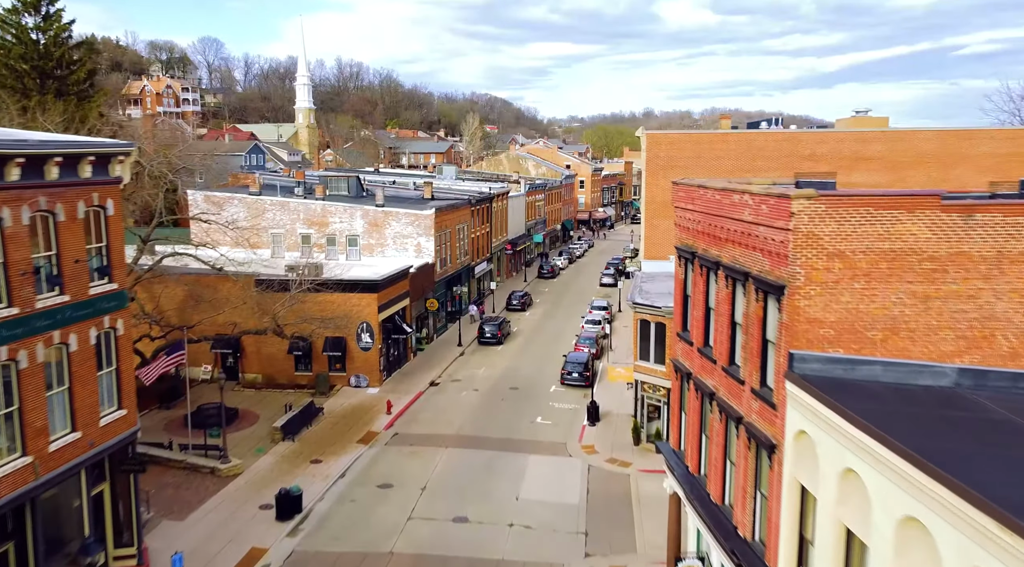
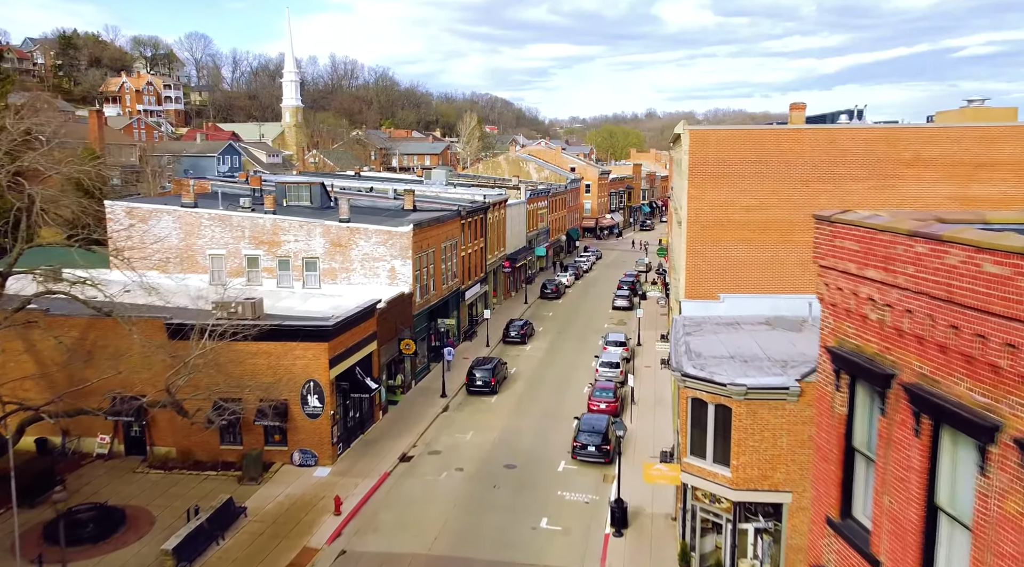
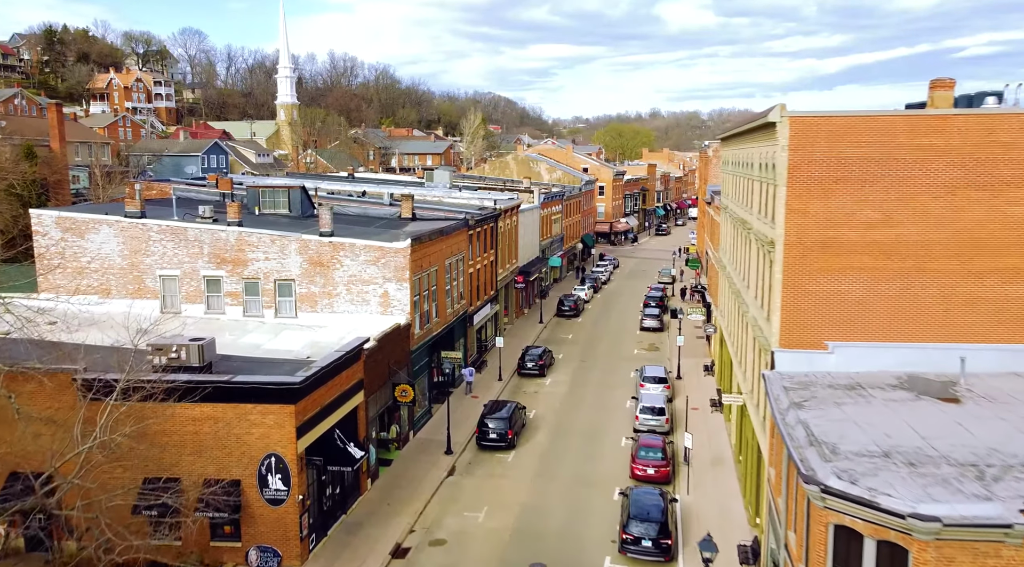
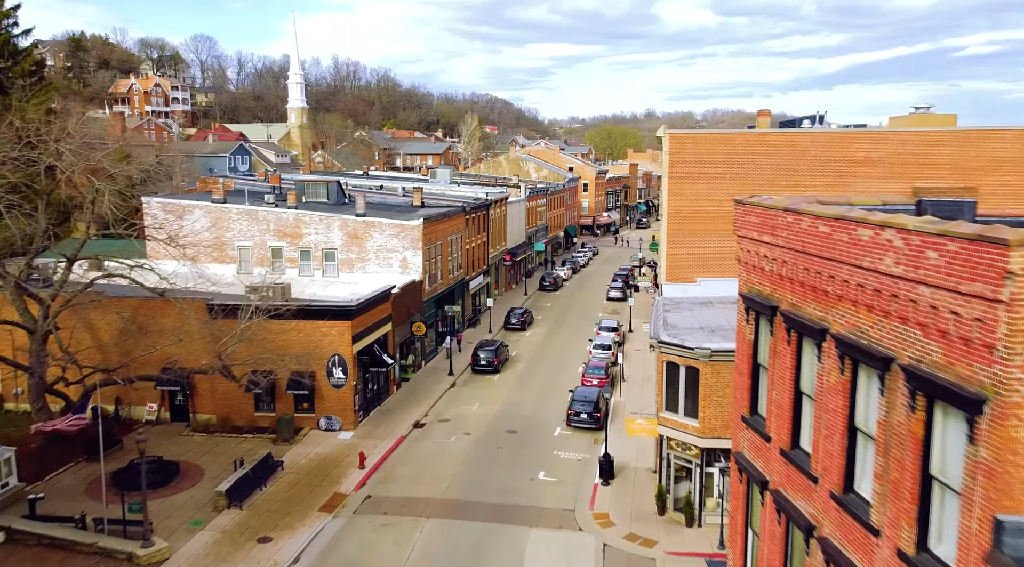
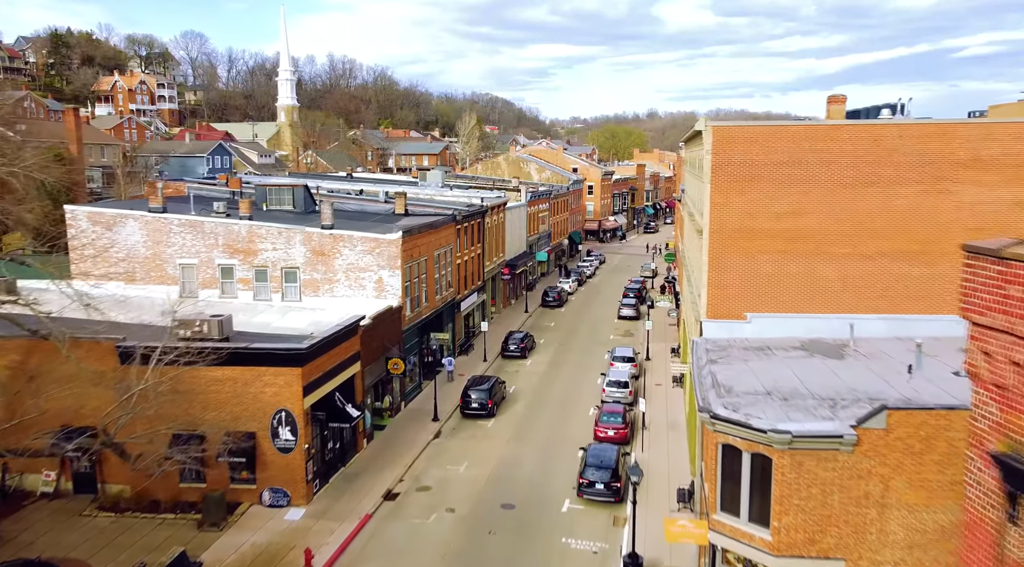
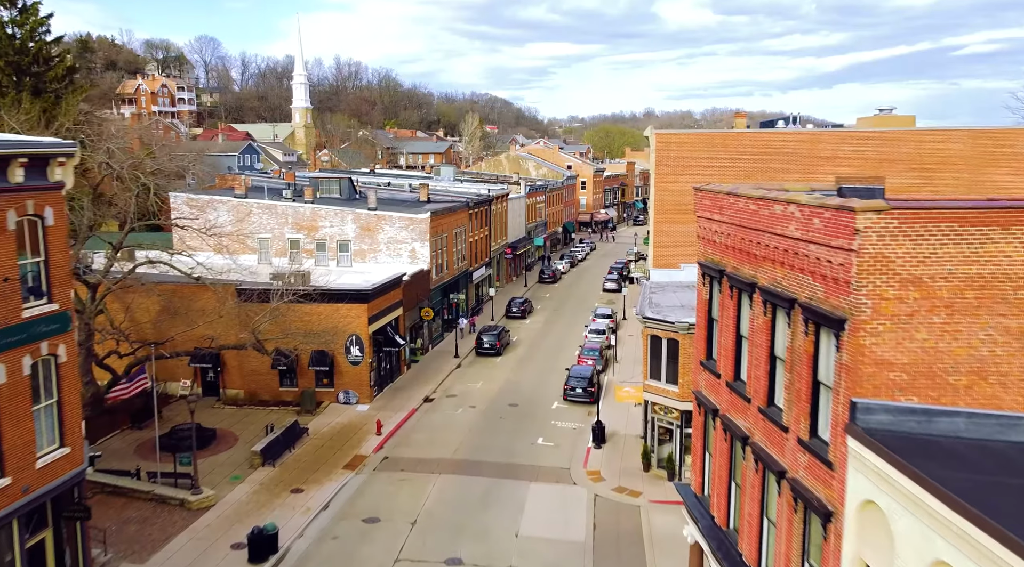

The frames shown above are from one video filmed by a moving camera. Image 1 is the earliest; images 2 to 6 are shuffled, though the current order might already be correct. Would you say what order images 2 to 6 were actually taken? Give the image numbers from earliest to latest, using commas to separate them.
6, 4, 2, 5, 3
